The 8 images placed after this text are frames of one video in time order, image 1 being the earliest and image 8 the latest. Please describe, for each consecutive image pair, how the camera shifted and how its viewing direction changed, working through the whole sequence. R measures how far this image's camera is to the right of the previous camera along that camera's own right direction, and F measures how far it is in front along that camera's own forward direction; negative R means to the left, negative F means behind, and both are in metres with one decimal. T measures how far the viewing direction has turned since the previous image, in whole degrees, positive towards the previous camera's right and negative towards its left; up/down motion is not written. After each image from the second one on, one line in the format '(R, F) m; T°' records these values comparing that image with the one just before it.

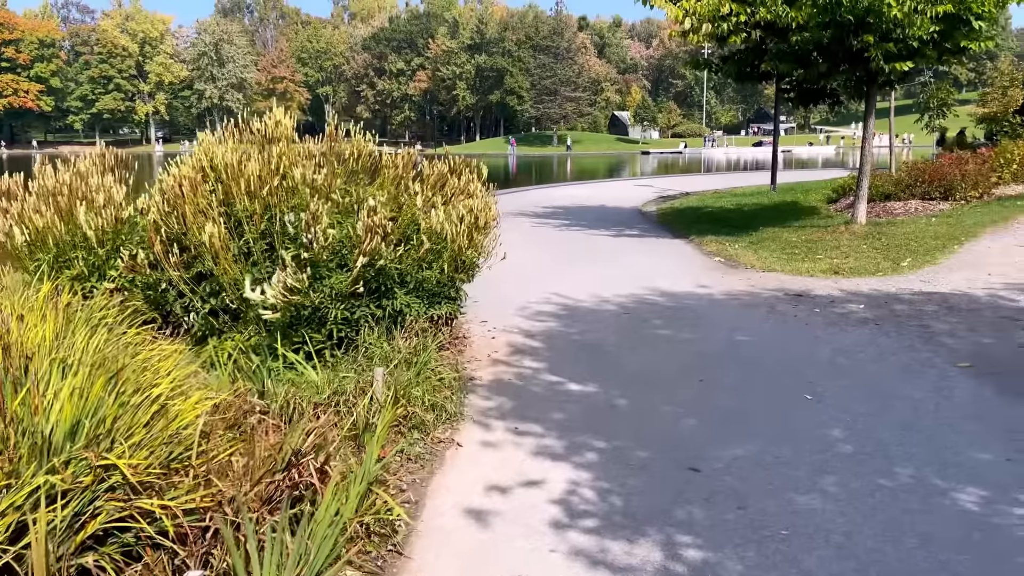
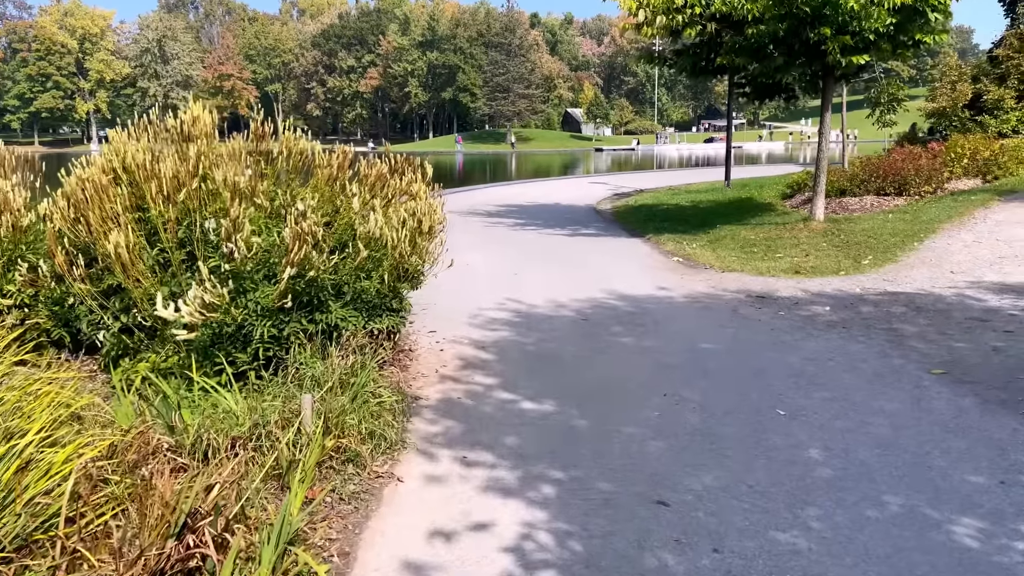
(+0.1, +0.5) m; +3°
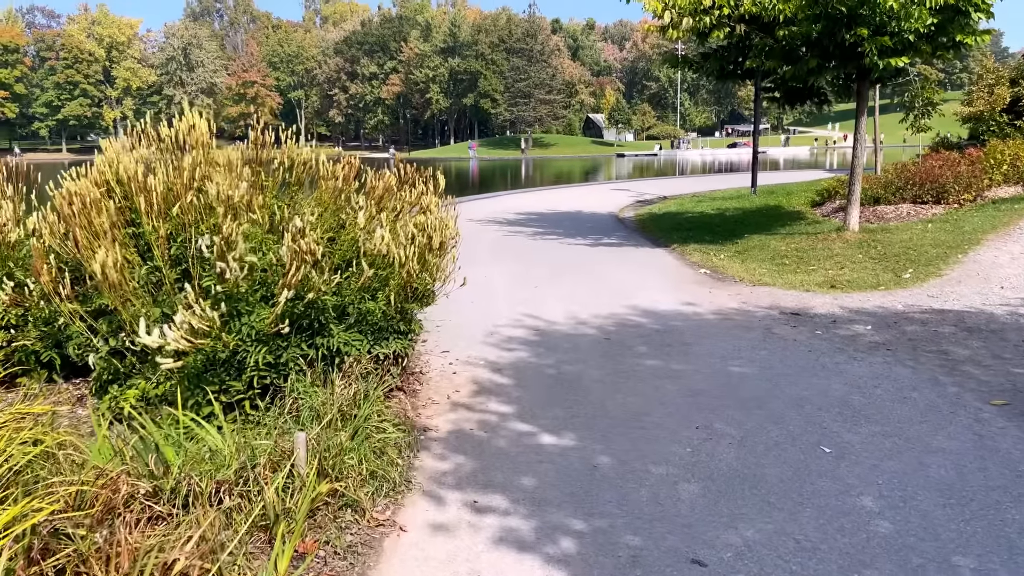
(0.0, +0.4) m; -2°
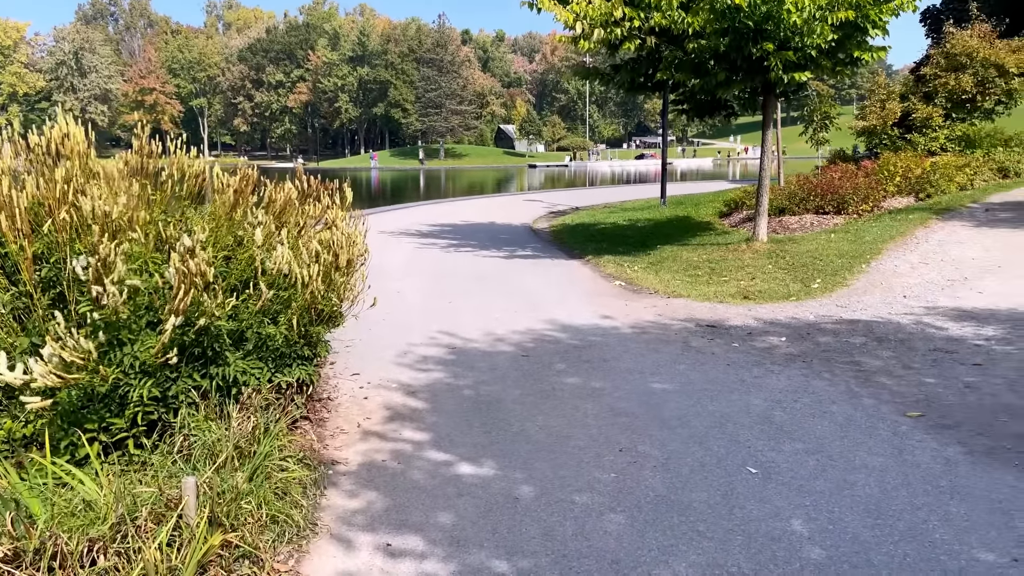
(0.0, +0.3) m; +6°
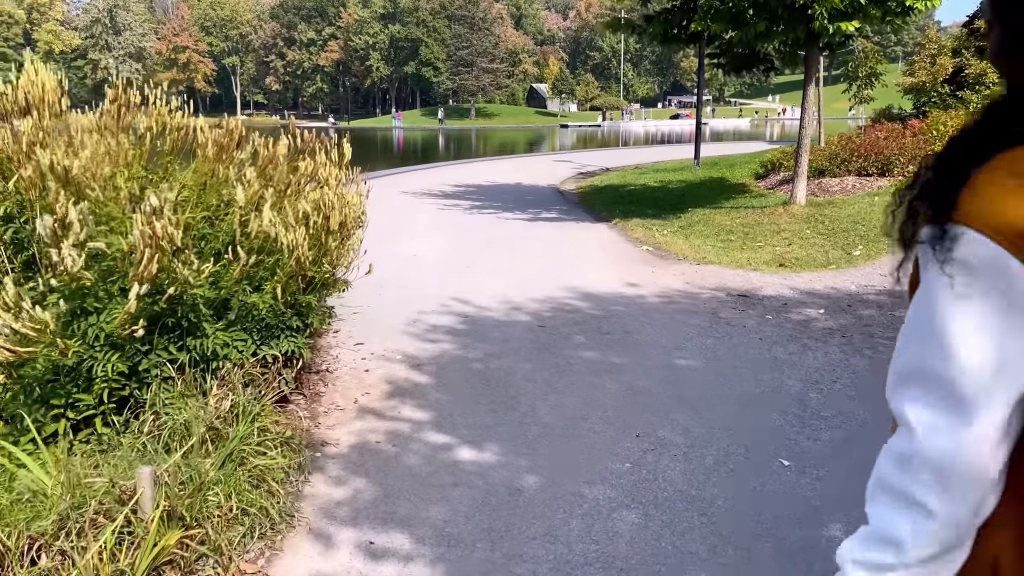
(+0.1, +0.5) m; -2°
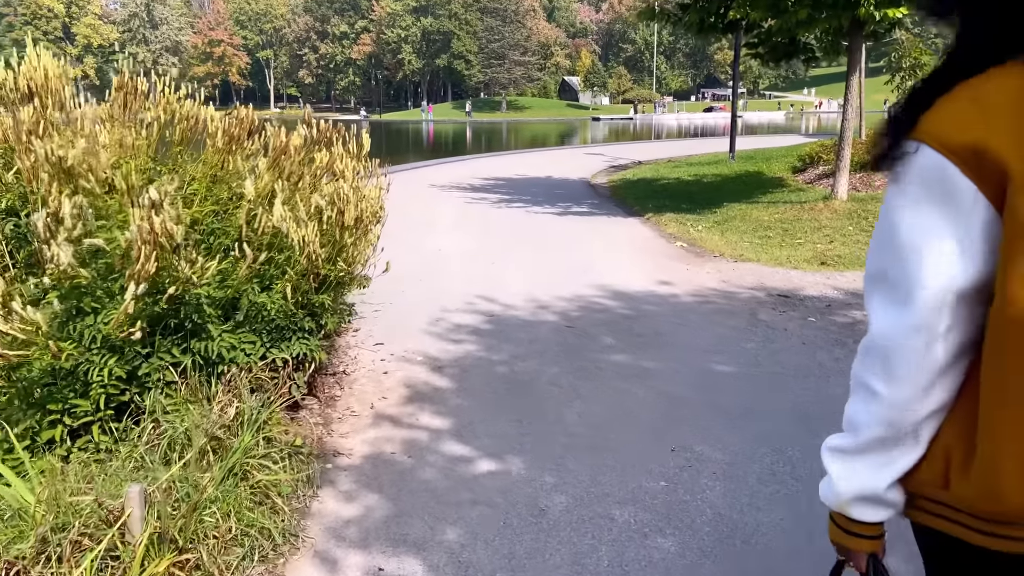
(0.0, +0.3) m; -2°
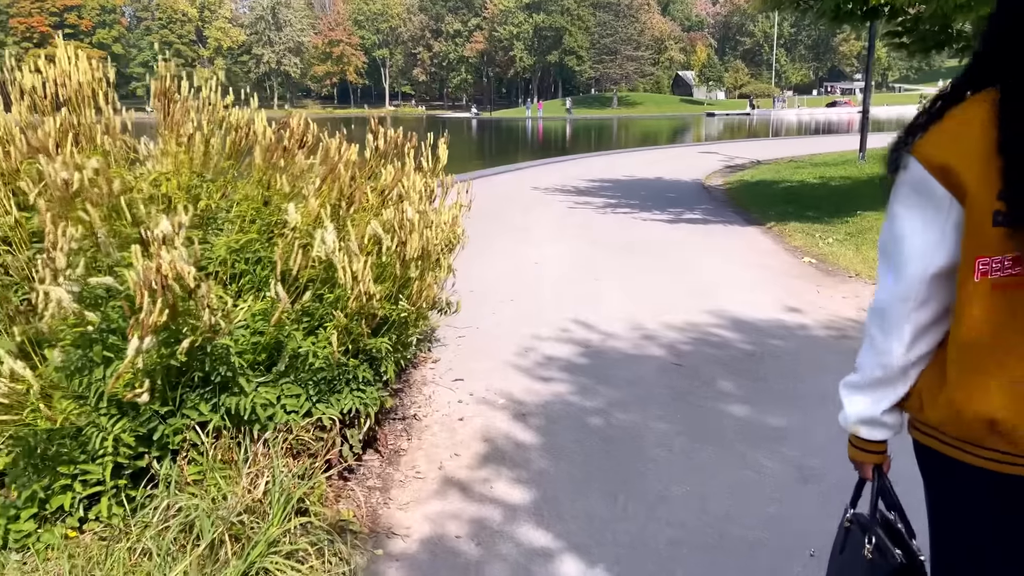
(0.0, +0.8) m; -8°
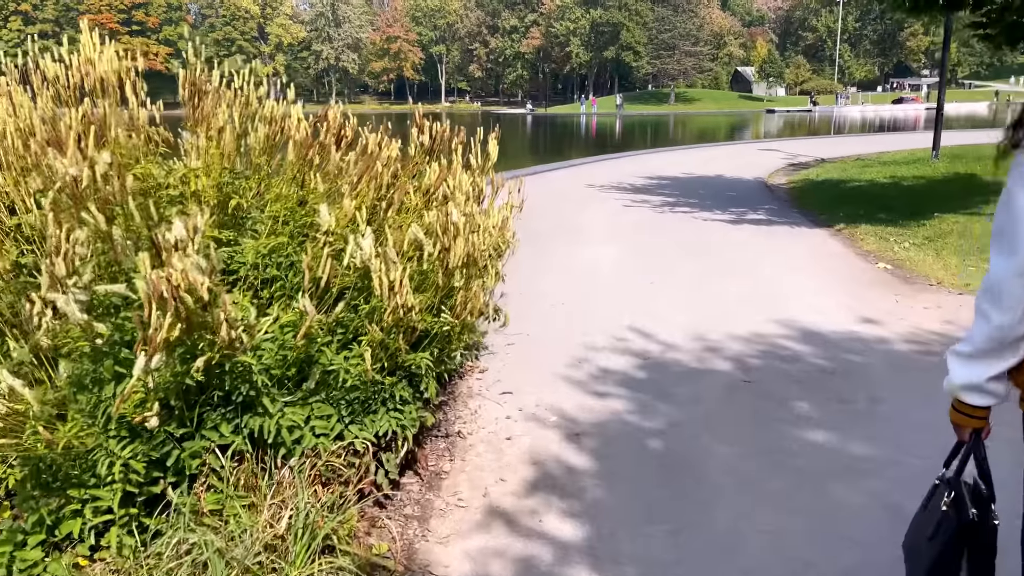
(0.0, +0.4) m; -4°
